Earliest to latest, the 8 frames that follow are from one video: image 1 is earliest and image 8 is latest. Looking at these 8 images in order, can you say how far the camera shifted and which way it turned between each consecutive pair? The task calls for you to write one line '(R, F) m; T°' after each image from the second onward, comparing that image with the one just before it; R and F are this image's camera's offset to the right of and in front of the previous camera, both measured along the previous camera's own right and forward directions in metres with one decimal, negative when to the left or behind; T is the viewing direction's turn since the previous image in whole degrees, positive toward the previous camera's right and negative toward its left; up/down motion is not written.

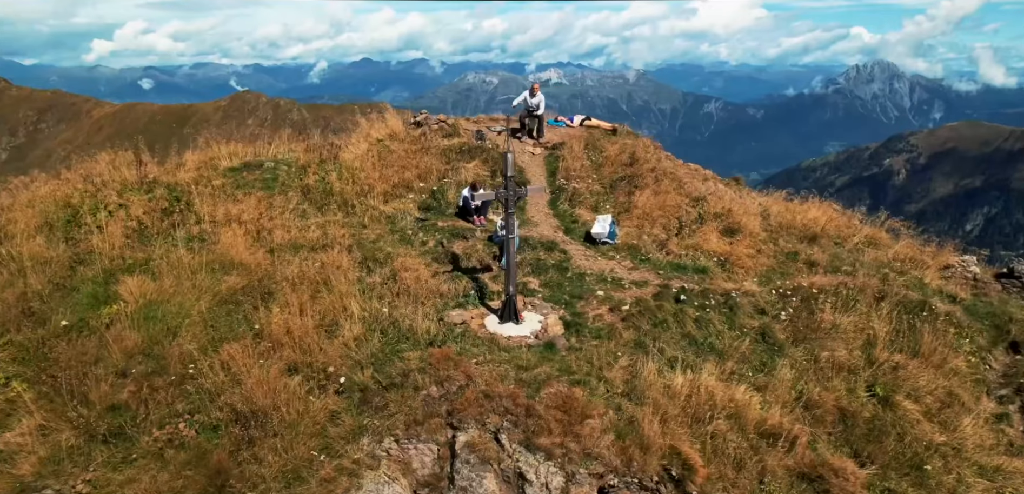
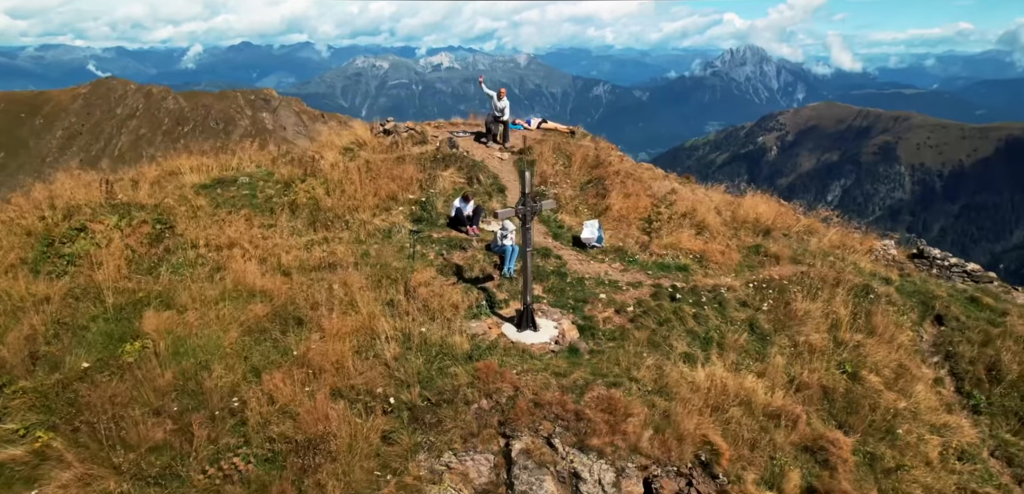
(-2.7, -0.6) m; +10°
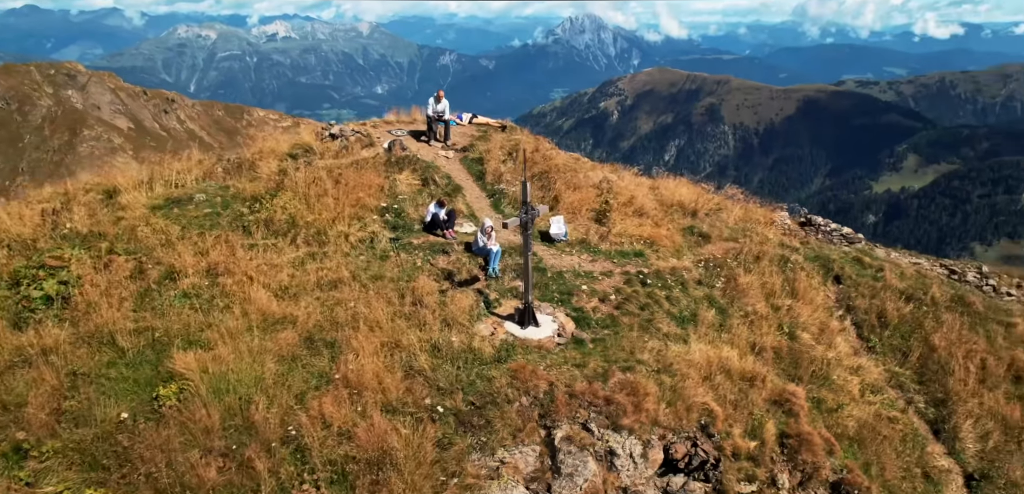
(-3.6, -0.7) m; +14°
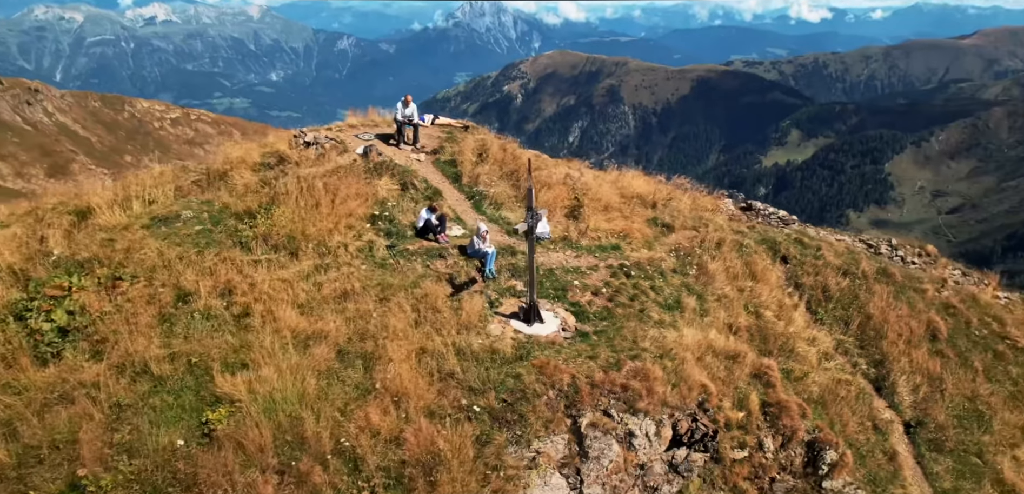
(-2.6, -0.7) m; +9°
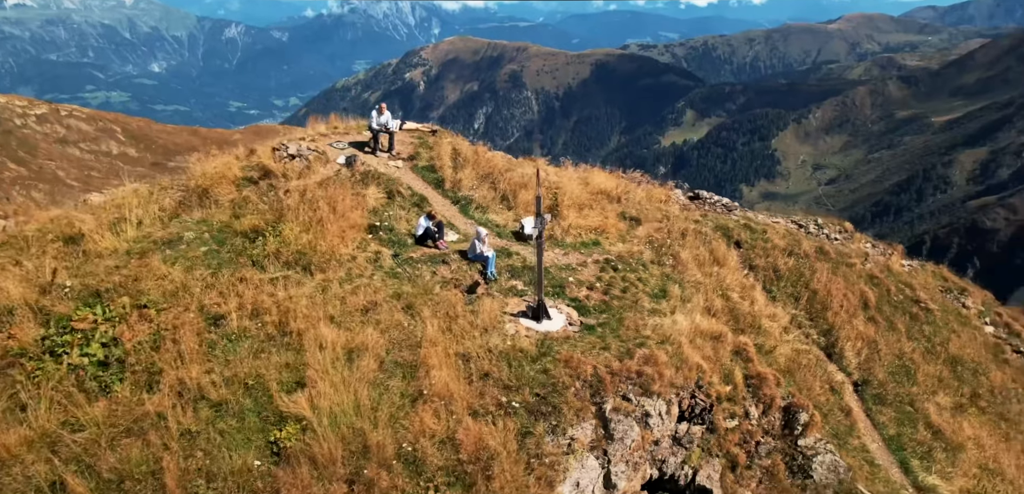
(-2.8, -1.0) m; +9°
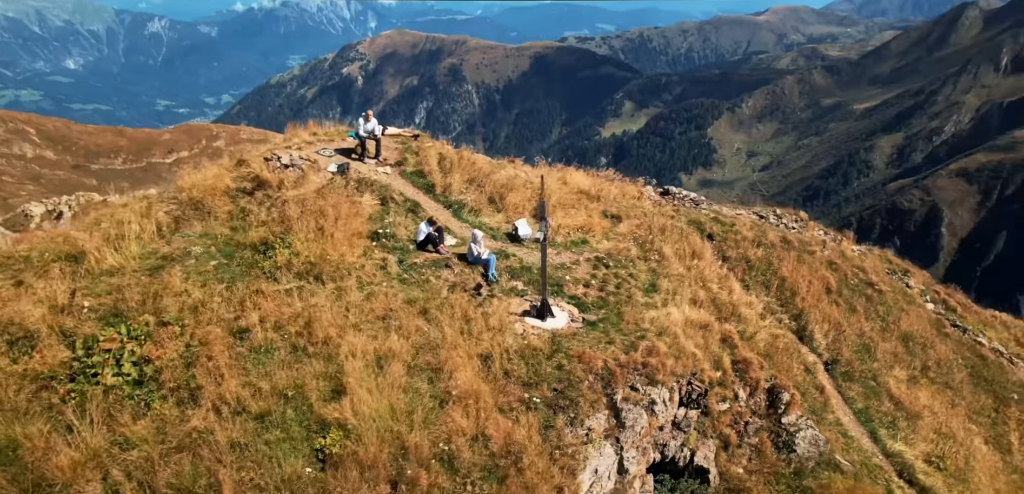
(-1.8, -0.8) m; +5°
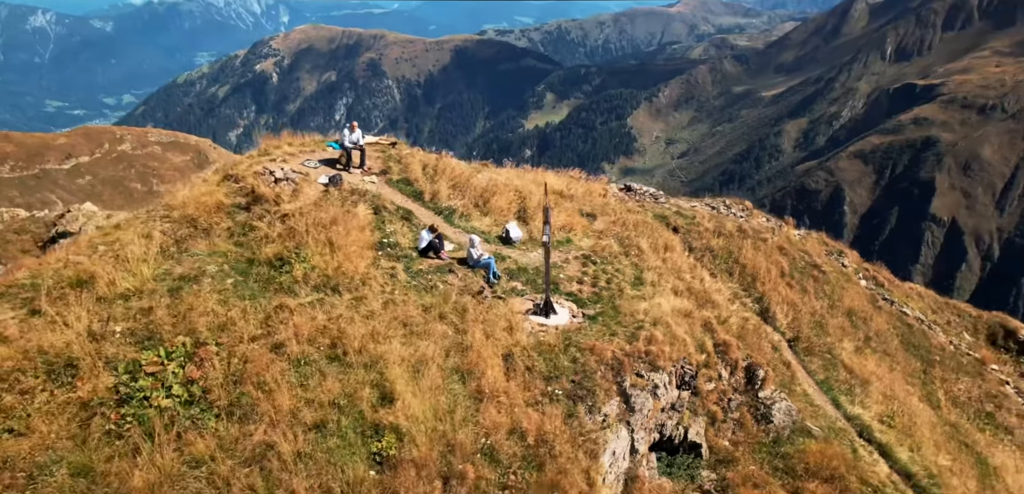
(-2.5, -1.0) m; +7°
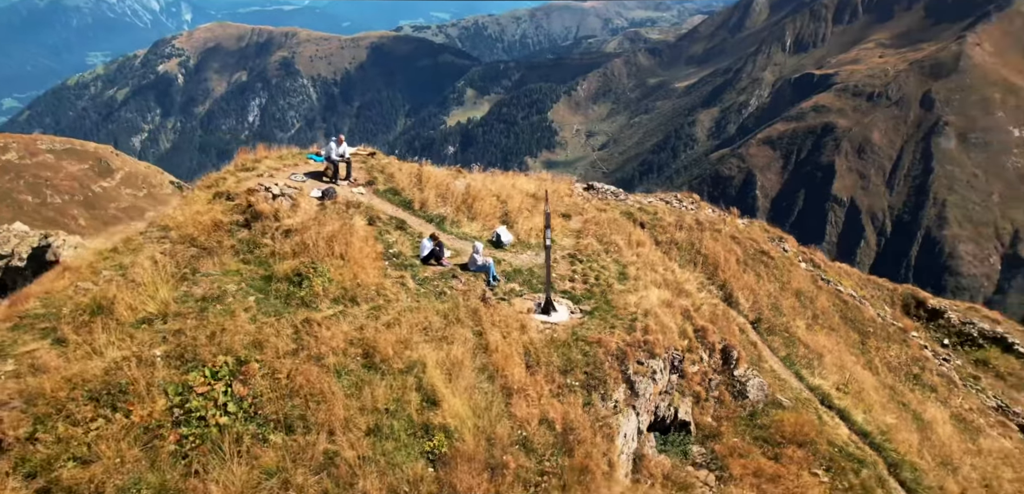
(-2.7, -1.1) m; +7°
